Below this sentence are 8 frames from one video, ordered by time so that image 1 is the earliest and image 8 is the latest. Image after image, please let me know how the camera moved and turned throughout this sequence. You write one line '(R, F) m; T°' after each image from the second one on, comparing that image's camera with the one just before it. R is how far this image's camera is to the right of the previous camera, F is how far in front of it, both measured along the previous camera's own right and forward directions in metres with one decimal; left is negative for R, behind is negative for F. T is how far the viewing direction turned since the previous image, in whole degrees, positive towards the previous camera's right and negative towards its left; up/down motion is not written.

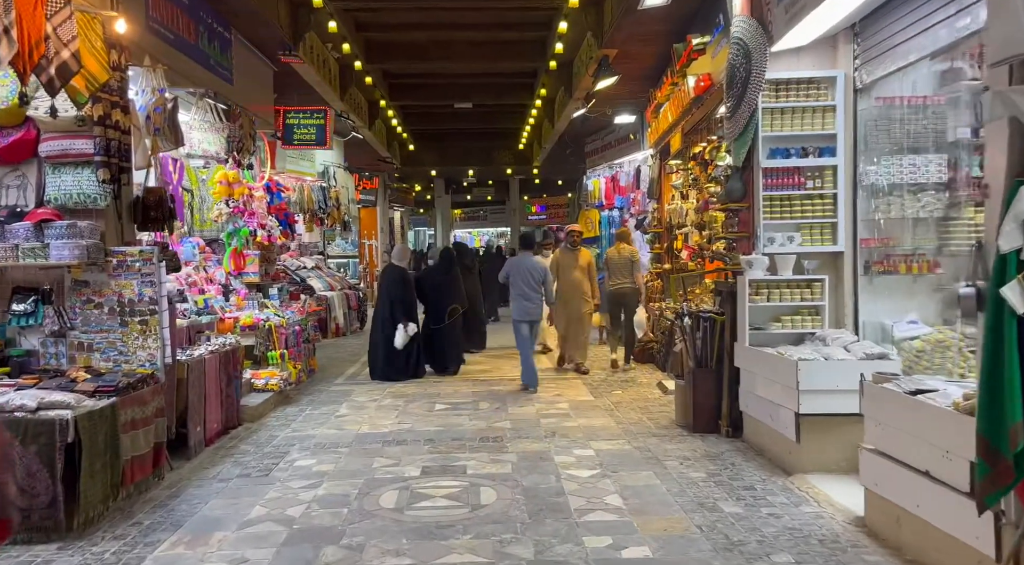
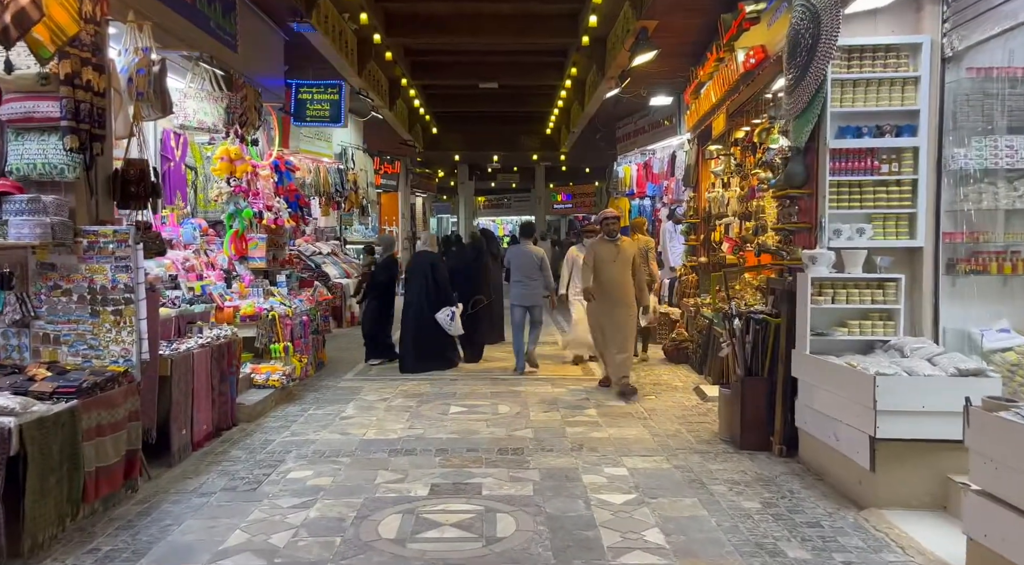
(0.0, +0.6) m; -2°
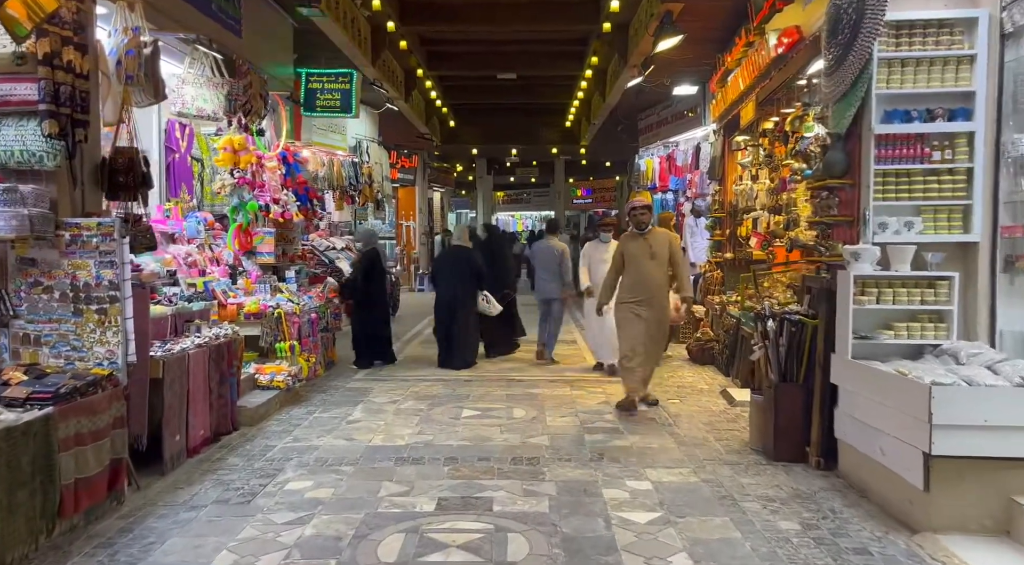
(0.0, +0.3) m; -2°
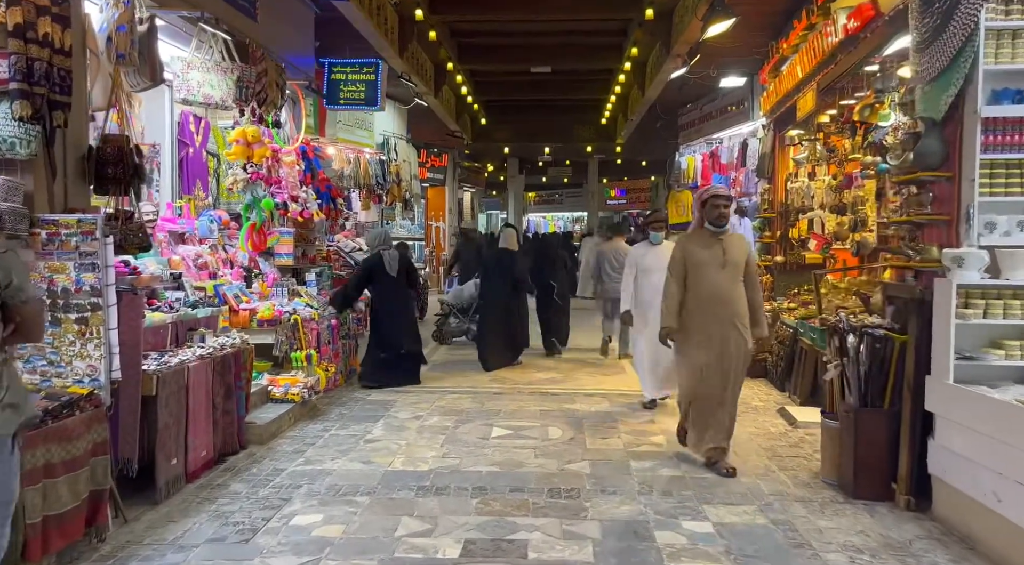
(0.0, +0.5) m; -2°
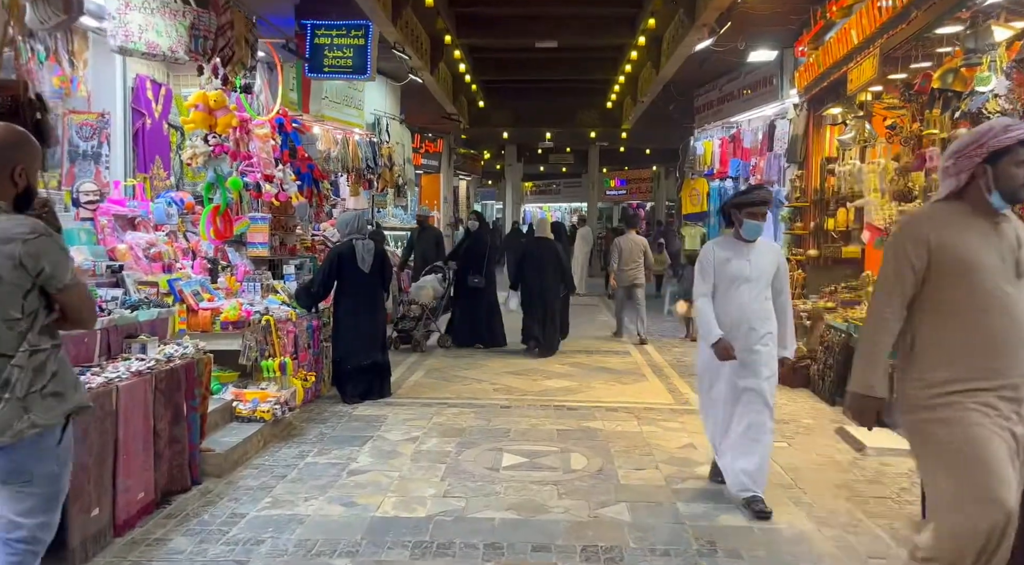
(-0.1, +0.9) m; +1°
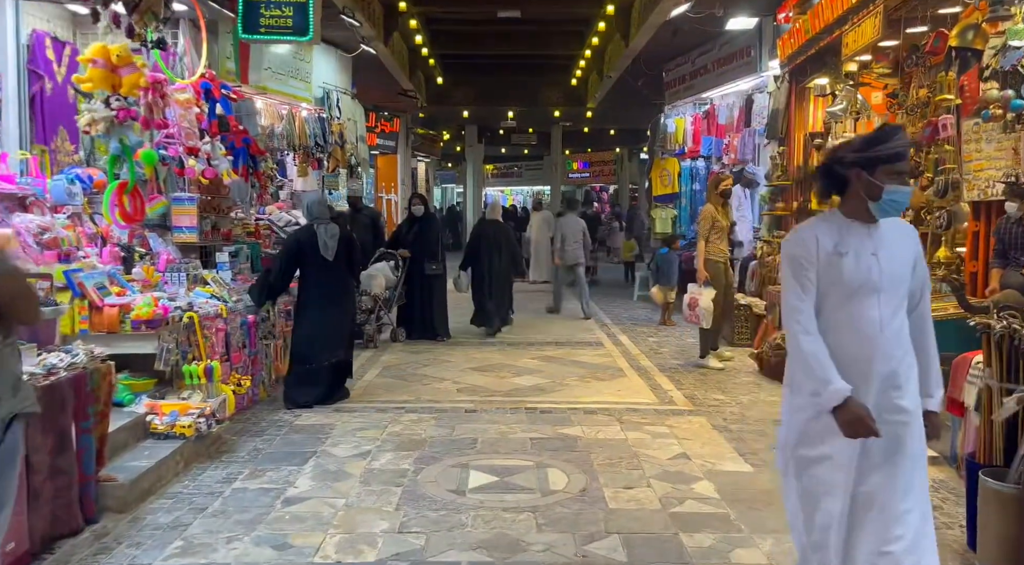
(0.0, +0.7) m; +3°
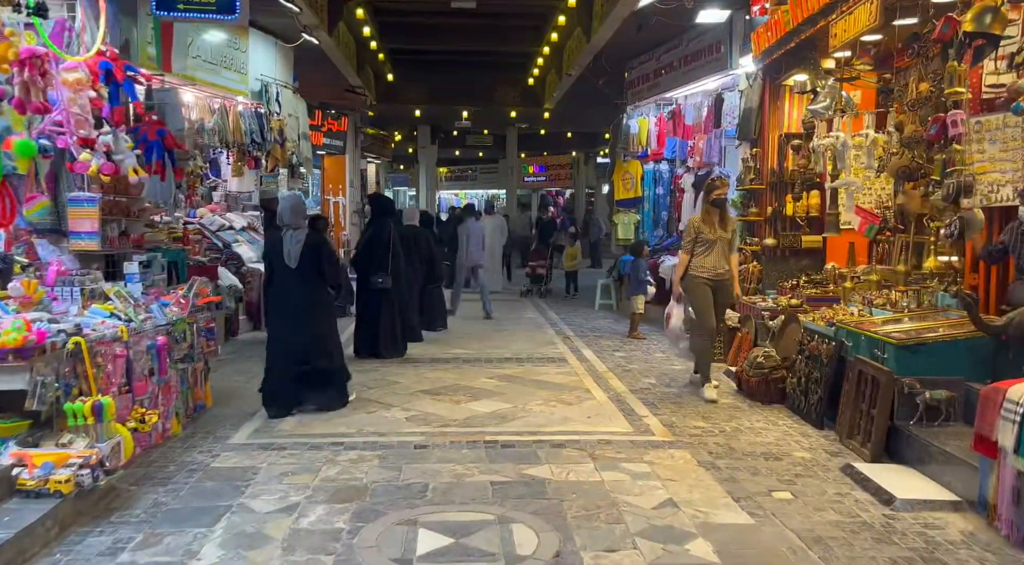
(0.0, +0.6) m; +4°
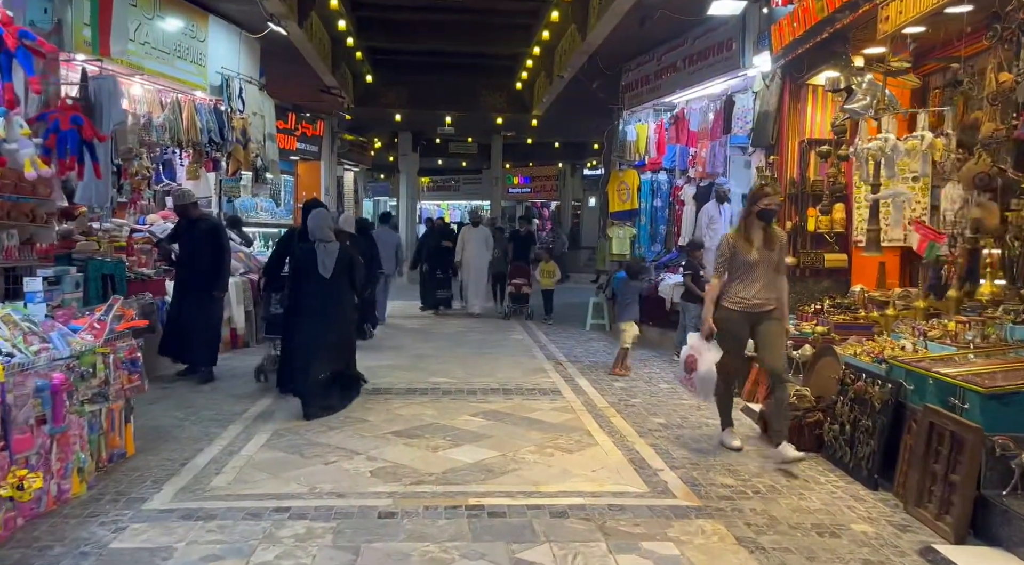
(0.0, +0.8) m; +1°
